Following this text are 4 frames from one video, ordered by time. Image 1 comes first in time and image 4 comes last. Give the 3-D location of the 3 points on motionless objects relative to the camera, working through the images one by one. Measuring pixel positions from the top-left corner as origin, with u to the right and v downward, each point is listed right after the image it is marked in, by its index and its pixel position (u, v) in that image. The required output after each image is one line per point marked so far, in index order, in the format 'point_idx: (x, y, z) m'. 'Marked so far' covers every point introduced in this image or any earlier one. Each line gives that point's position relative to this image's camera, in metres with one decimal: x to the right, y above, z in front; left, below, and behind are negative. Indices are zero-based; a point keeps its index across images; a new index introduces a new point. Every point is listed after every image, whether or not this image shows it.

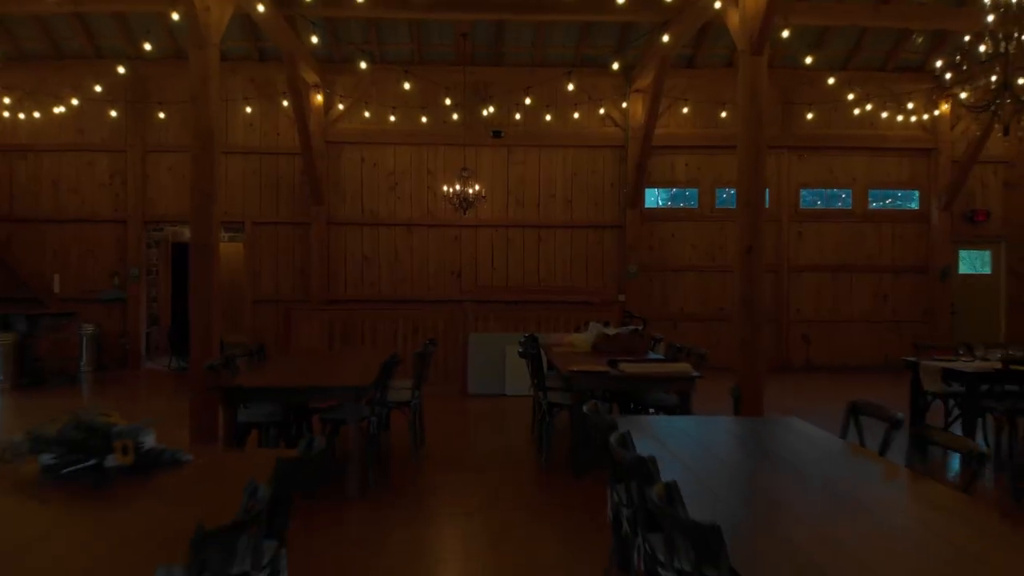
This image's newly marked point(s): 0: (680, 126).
0: (+3.0, +2.9, +8.0) m
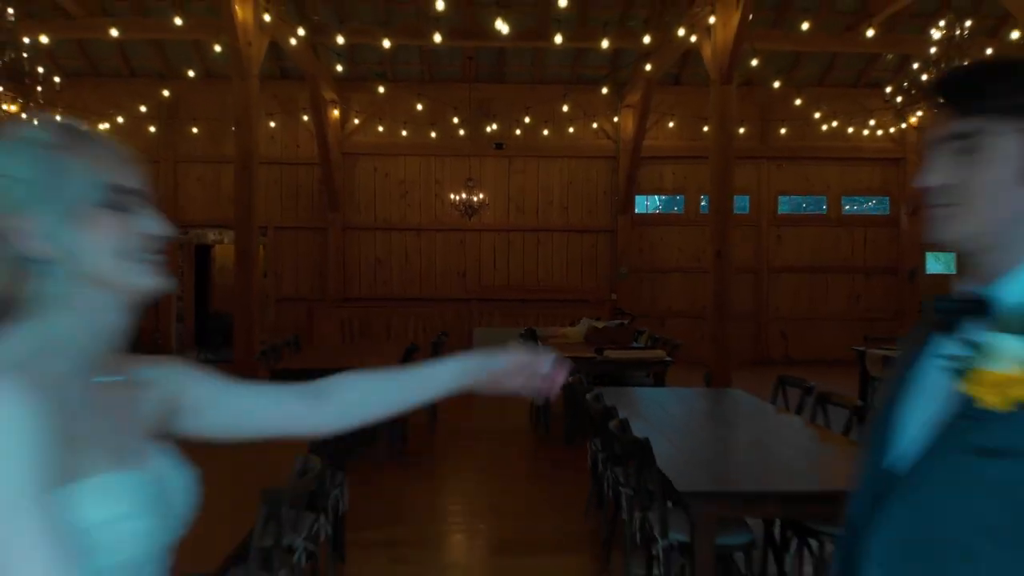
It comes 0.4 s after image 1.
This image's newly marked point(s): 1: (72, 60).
0: (+3.0, +2.9, +8.7) m
1: (-8.5, +4.4, +8.6) m
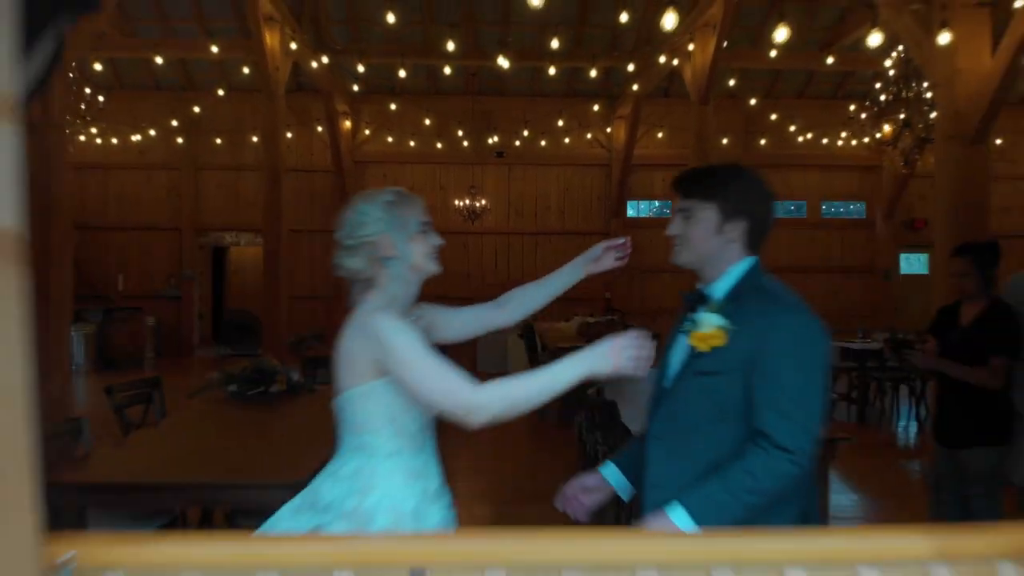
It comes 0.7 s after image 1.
0: (+3.0, +2.9, +9.3) m
1: (-8.5, +4.4, +9.2) m
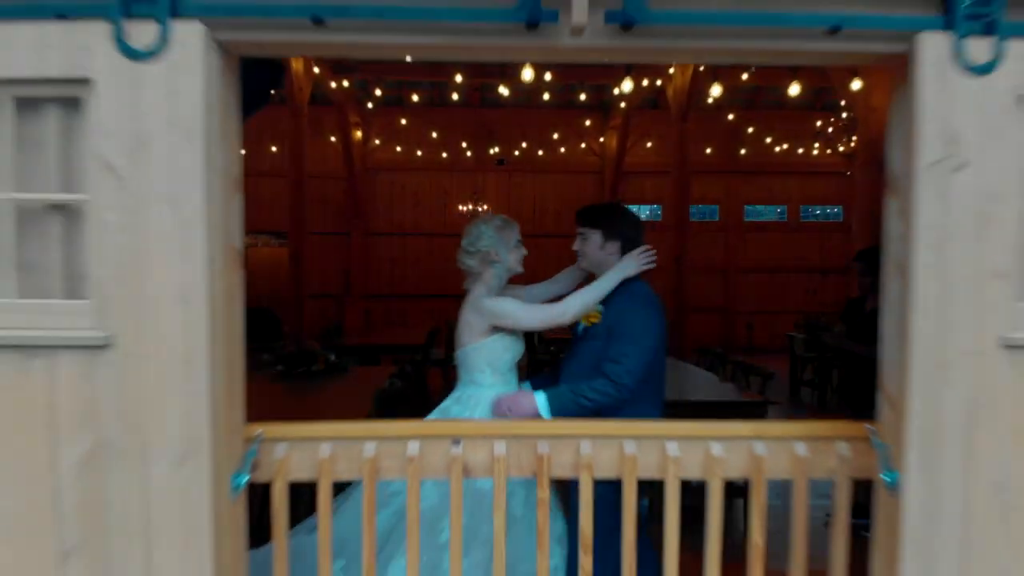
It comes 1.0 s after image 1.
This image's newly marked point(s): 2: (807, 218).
0: (+3.0, +2.9, +10.0) m
1: (-8.5, +4.4, +10.0) m
2: (+7.0, +1.6, +10.6) m
